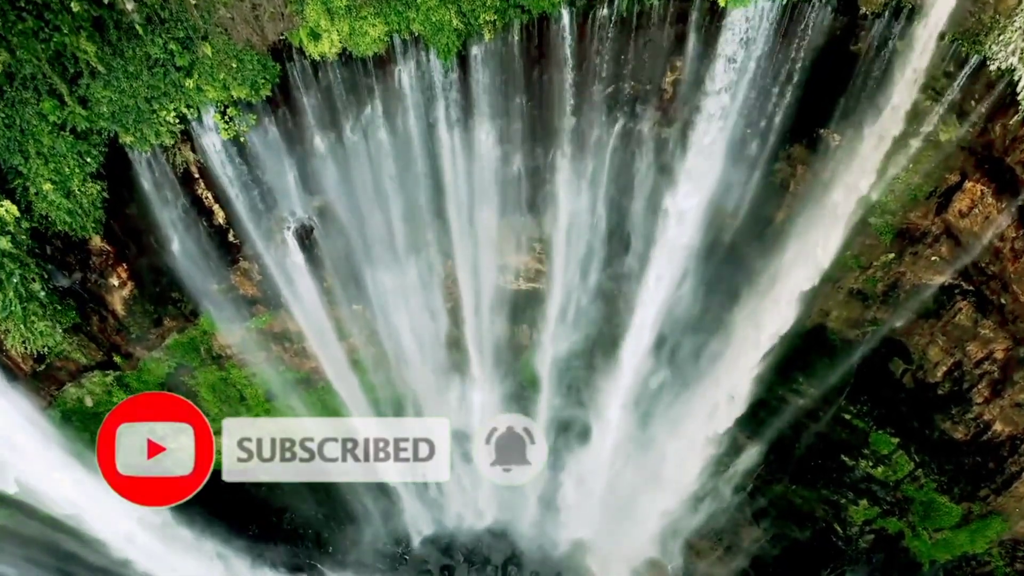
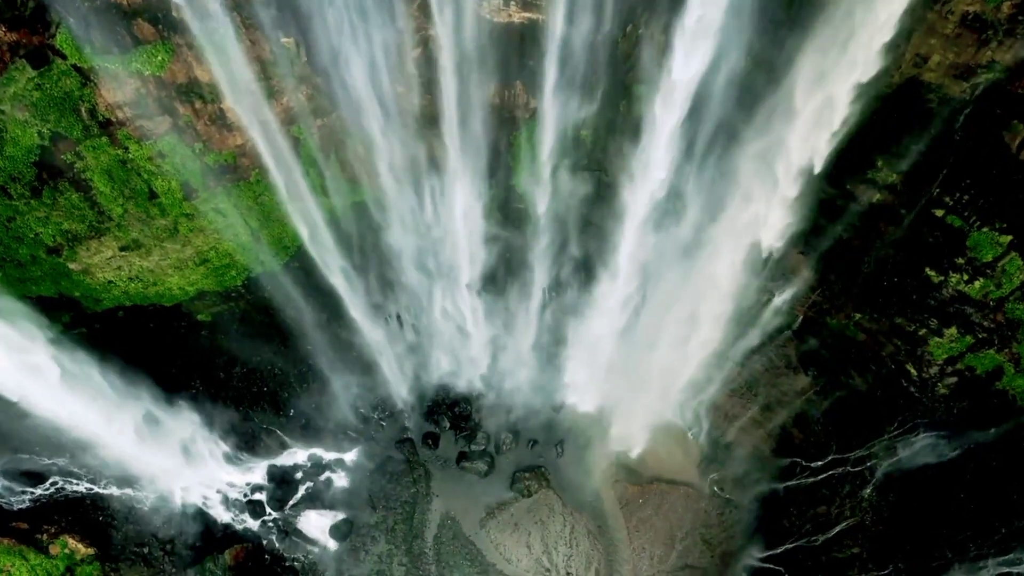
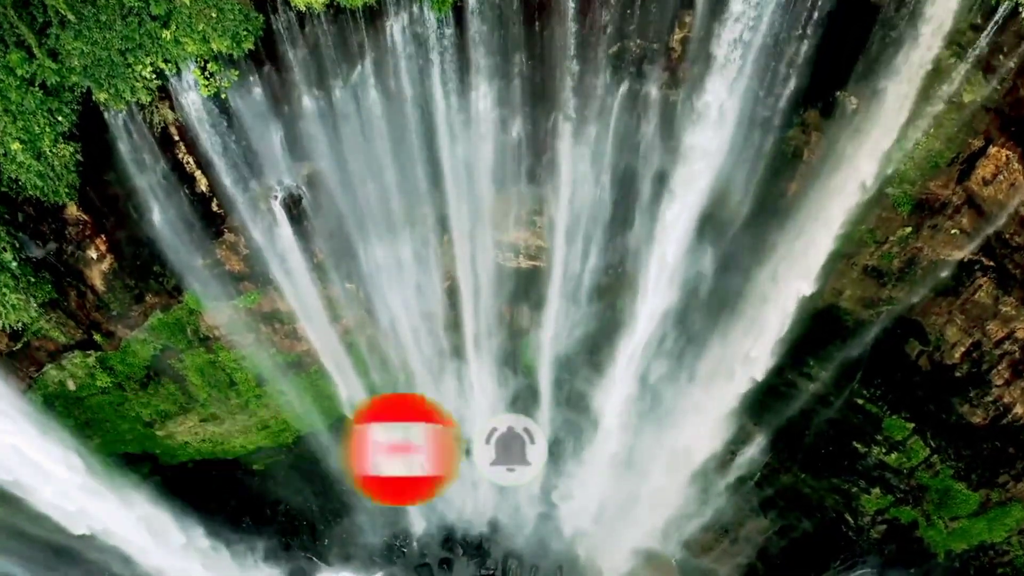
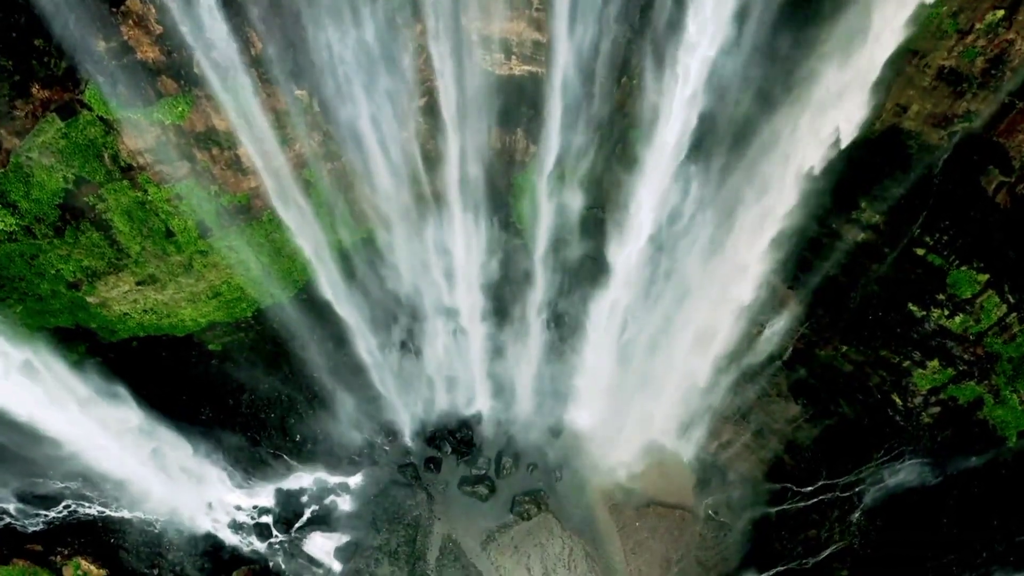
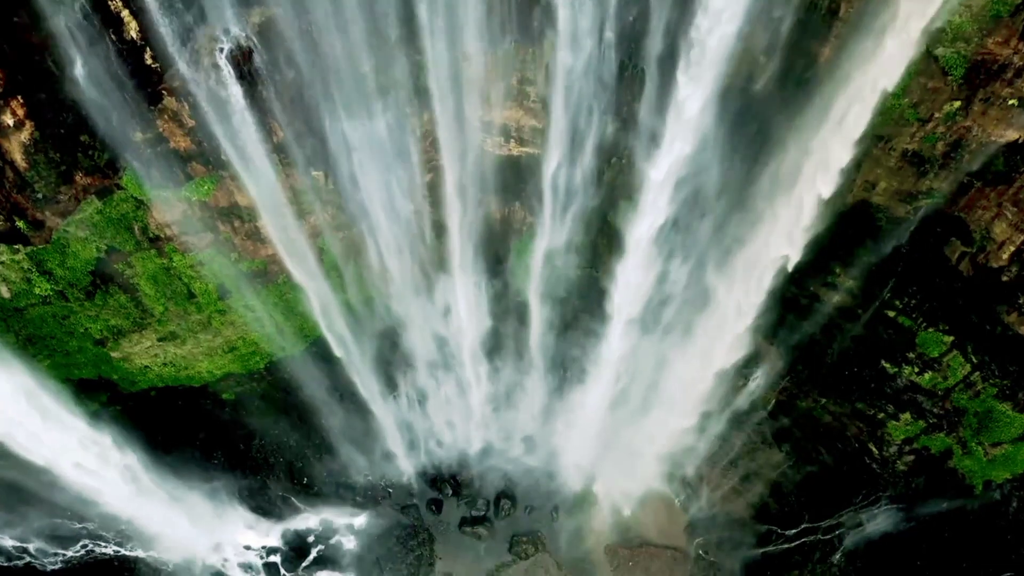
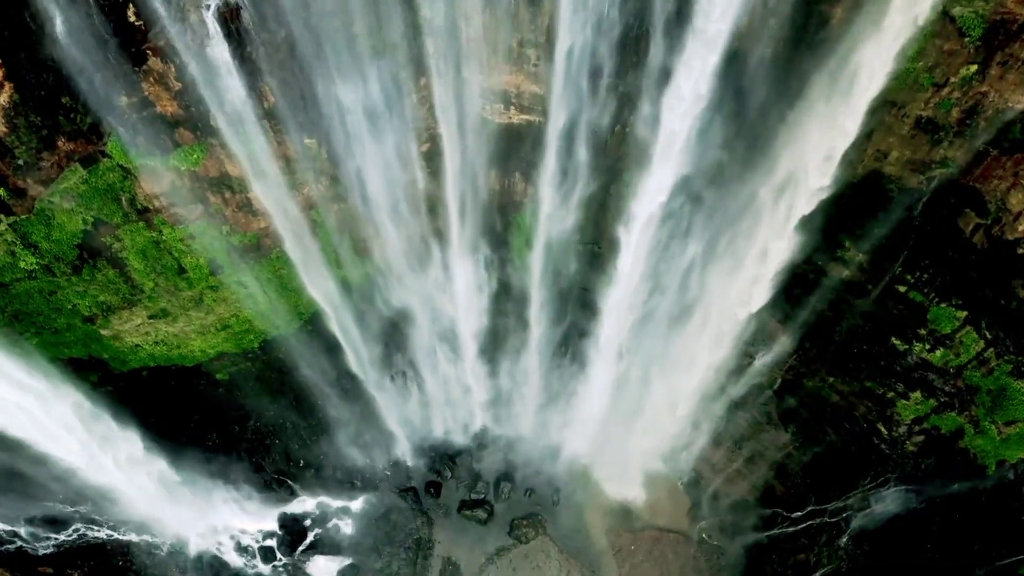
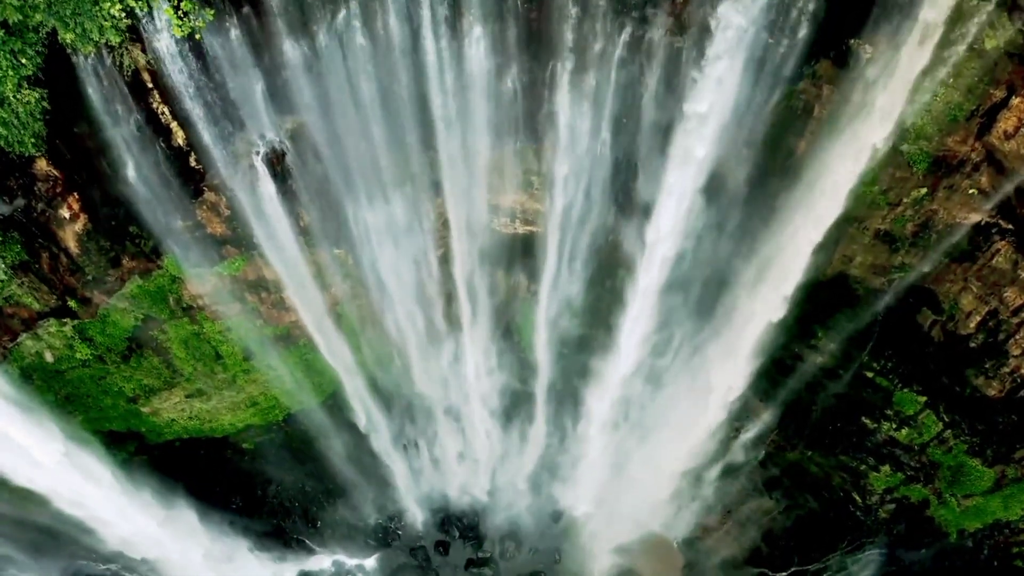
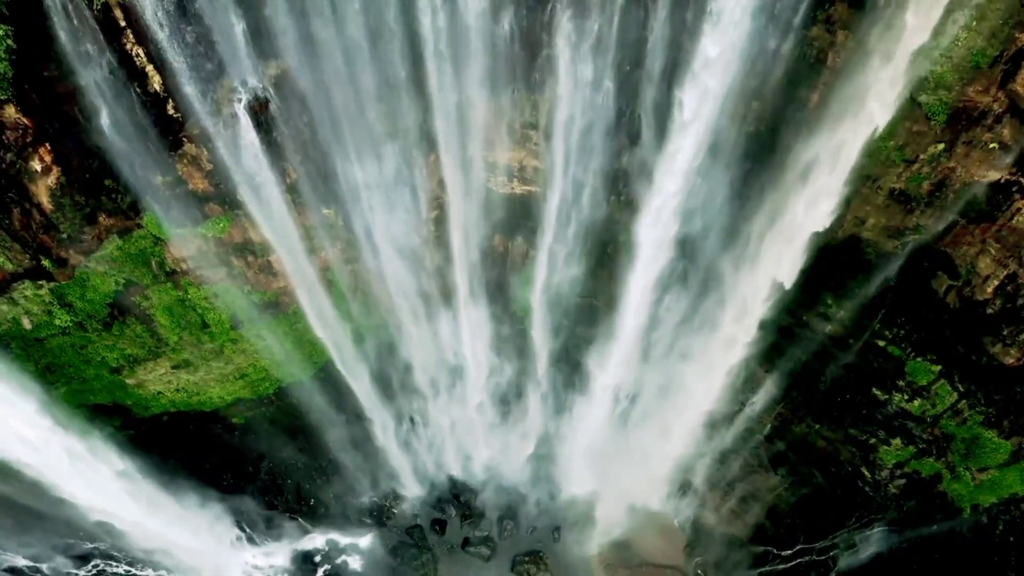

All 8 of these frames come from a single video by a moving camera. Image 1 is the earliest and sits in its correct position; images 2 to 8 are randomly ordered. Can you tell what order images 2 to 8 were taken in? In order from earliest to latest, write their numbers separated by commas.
3, 7, 8, 5, 6, 4, 2
